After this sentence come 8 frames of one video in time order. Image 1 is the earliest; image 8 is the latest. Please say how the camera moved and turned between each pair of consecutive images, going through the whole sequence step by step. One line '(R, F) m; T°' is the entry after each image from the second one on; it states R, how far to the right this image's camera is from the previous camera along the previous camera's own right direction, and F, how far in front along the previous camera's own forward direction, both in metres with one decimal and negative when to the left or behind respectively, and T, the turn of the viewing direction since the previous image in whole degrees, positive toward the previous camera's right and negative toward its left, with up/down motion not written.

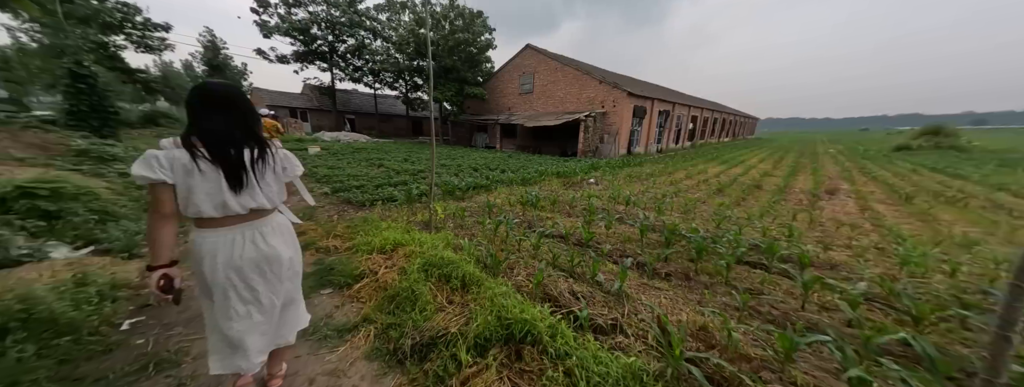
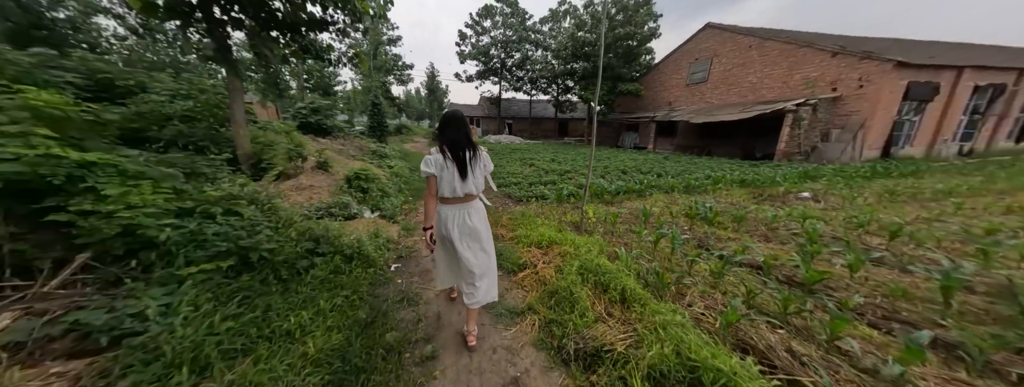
(-0.2, 0.0) m; -29°
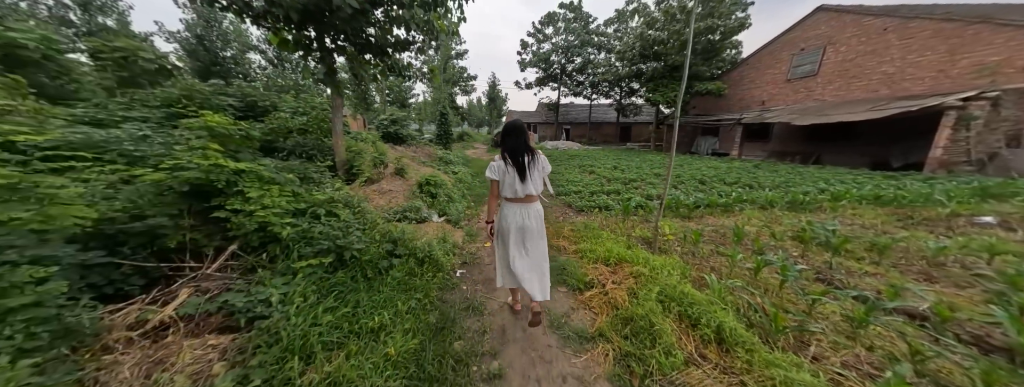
(-0.1, +0.1) m; -12°
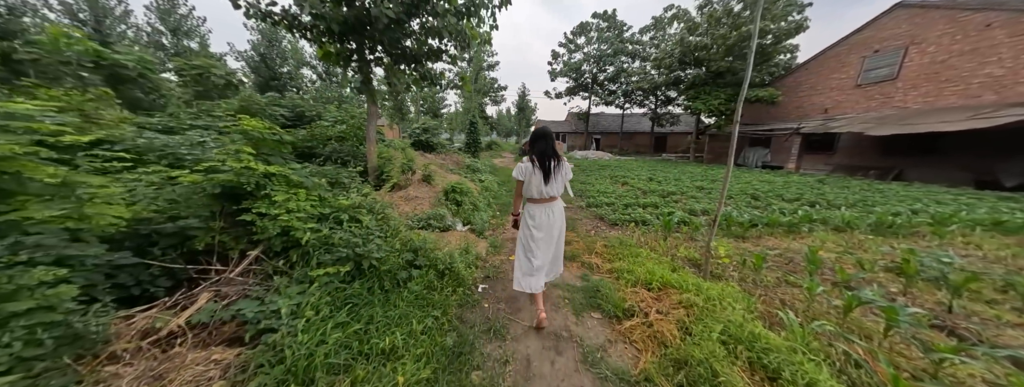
(0.0, +0.2) m; -6°
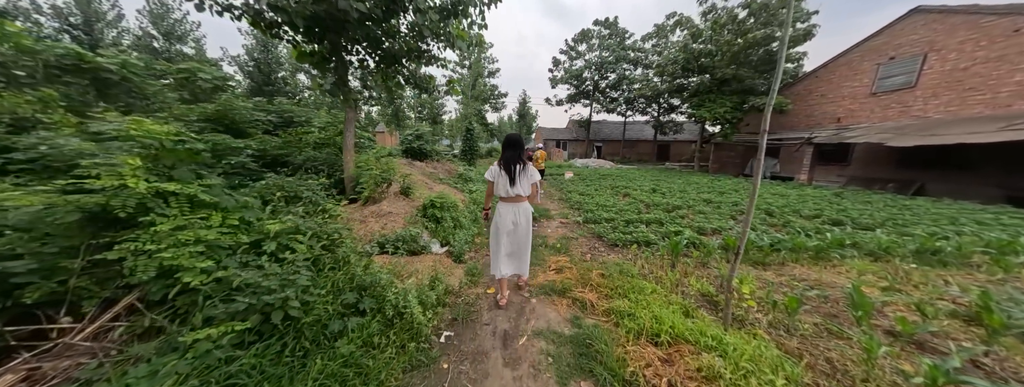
(+0.2, +0.5) m; 0°
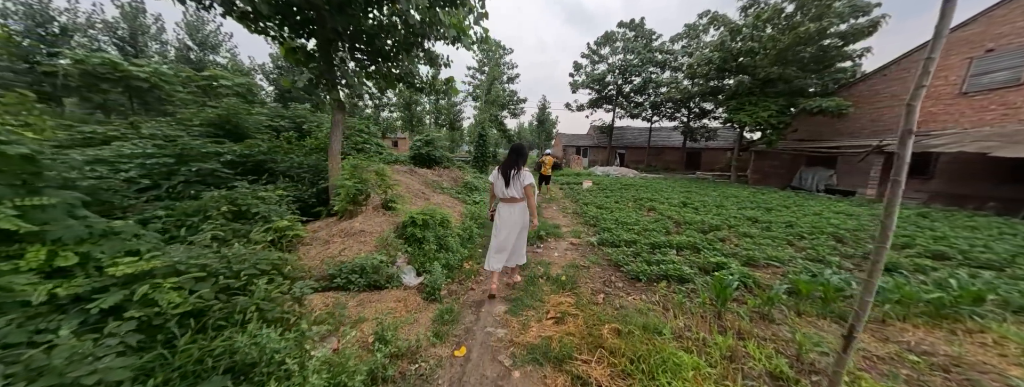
(+0.3, +0.7) m; -4°
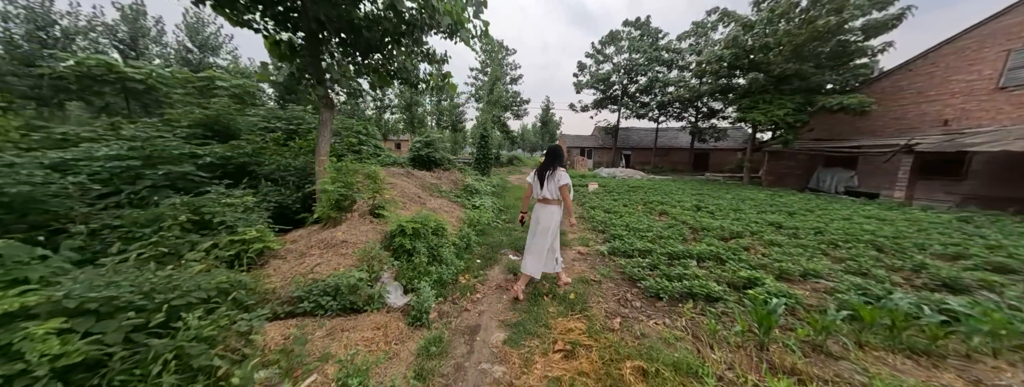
(0.0, +0.4) m; -1°
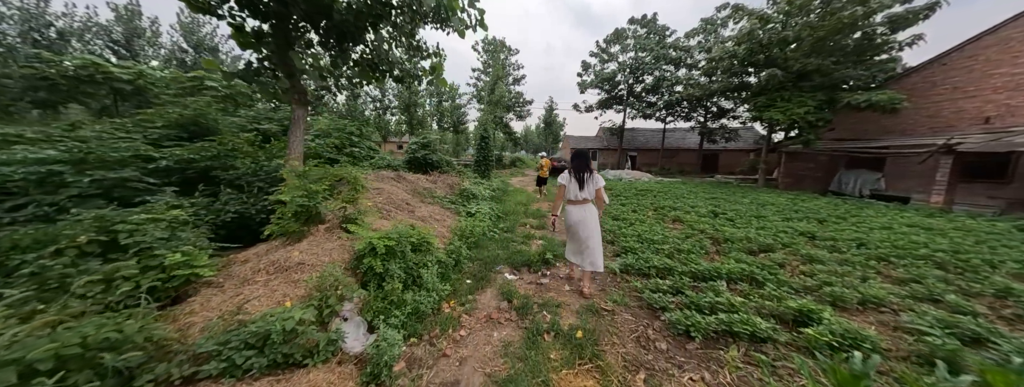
(+0.1, +0.5) m; -1°
